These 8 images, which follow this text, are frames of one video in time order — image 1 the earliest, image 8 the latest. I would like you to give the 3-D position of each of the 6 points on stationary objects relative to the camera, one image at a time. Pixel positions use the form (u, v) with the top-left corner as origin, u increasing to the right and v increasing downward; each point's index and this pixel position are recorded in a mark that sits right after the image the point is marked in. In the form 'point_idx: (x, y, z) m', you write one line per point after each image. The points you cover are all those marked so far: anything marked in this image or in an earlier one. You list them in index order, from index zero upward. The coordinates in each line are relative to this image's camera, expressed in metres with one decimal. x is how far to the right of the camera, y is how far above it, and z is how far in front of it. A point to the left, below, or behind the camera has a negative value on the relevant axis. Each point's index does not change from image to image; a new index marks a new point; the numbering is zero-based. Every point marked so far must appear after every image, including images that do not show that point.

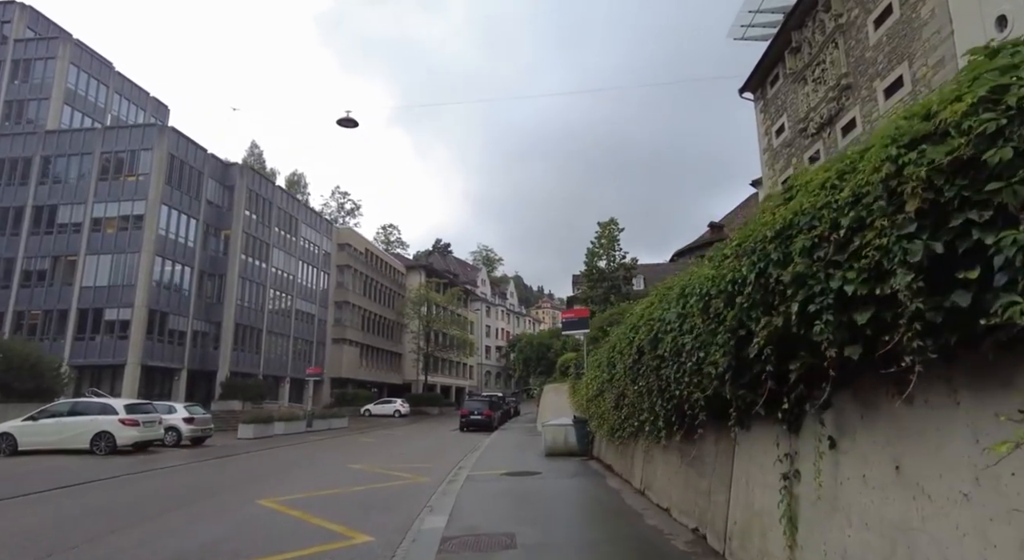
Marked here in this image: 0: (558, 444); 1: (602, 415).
0: (+1.0, -3.6, +12.7) m
1: (+1.5, -2.2, +9.4) m
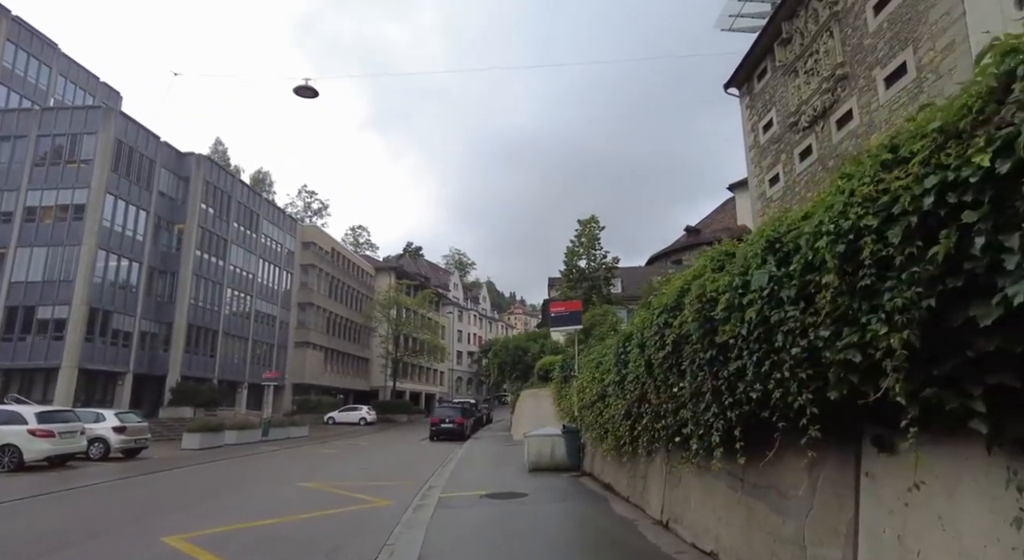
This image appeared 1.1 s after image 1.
0: (+0.6, -3.4, +11.1) m
1: (+1.2, -2.0, +7.9) m
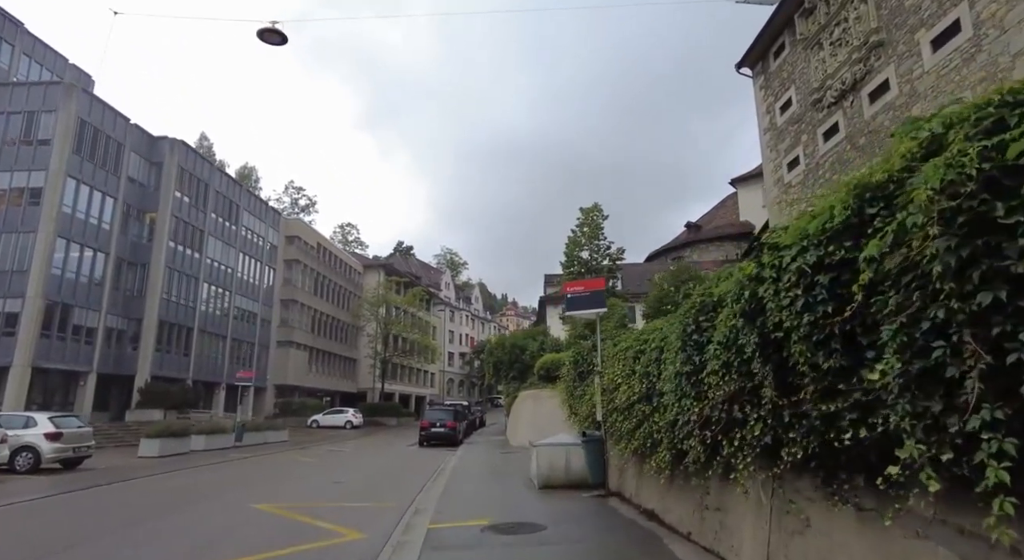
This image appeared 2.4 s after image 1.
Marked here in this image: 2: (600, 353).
0: (+0.7, -3.0, +9.1) m
1: (+1.4, -1.5, +5.9) m
2: (+1.3, -1.1, +8.8) m
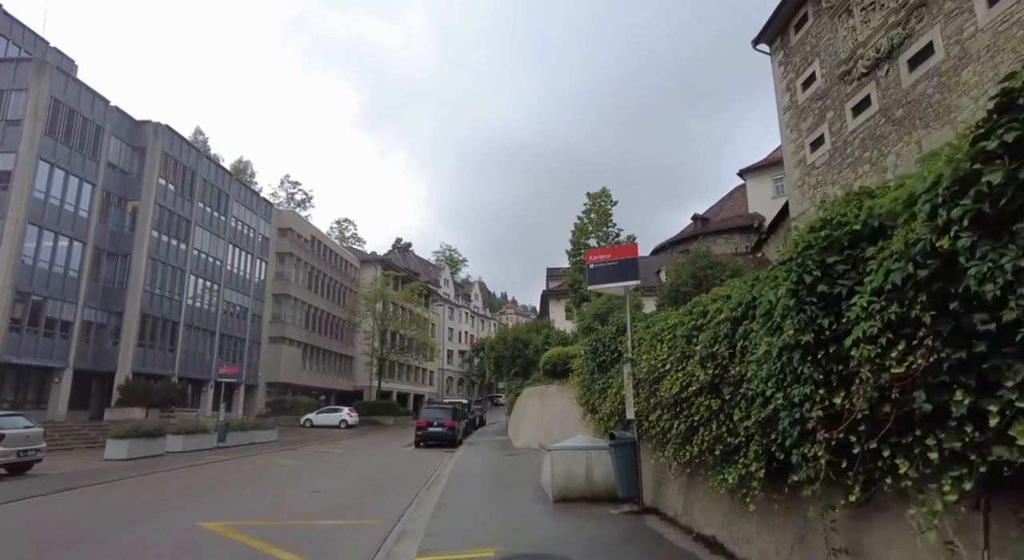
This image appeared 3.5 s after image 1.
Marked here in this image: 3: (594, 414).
0: (+0.8, -2.6, +7.5) m
1: (+1.5, -1.1, +4.2) m
2: (+1.5, -0.7, +7.1) m
3: (+1.3, -2.1, +9.2) m
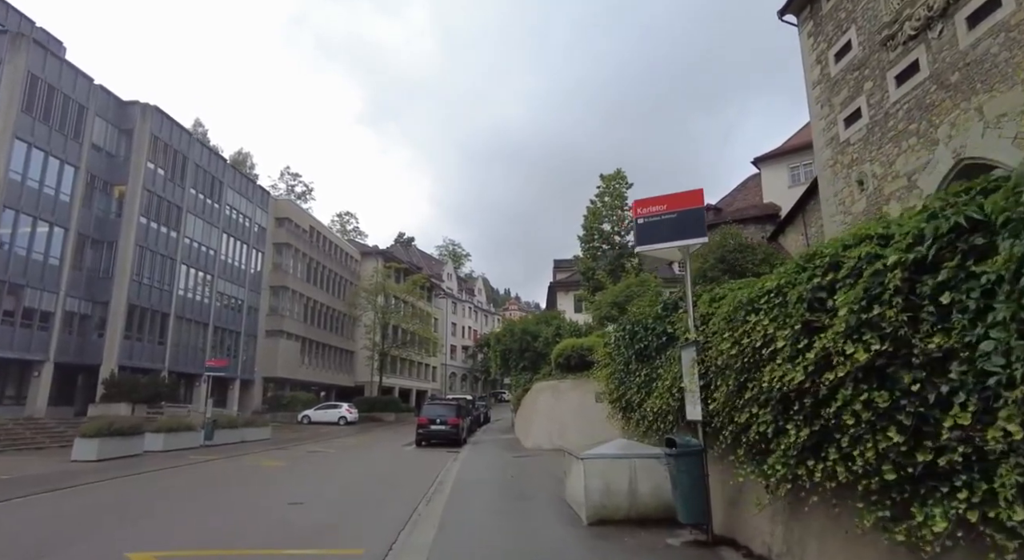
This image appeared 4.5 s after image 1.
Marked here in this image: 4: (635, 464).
0: (+1.0, -2.2, +5.8) m
1: (+1.7, -0.8, +2.6) m
2: (+1.7, -0.3, +5.5) m
3: (+1.6, -1.7, +7.6) m
4: (+1.3, -1.9, +6.0) m
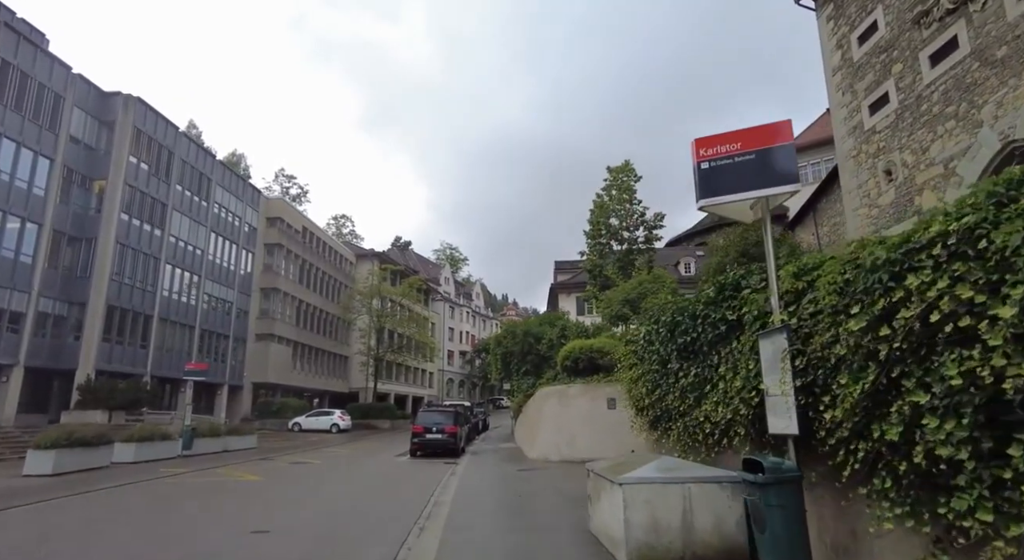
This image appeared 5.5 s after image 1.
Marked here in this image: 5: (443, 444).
0: (+1.2, -2.0, +4.4) m
1: (+1.9, -0.5, +1.2) m
2: (+1.8, -0.1, +4.1) m
3: (+1.7, -1.5, +6.1) m
4: (+1.4, -1.6, +4.5) m
5: (-2.3, -5.6, +19.6) m
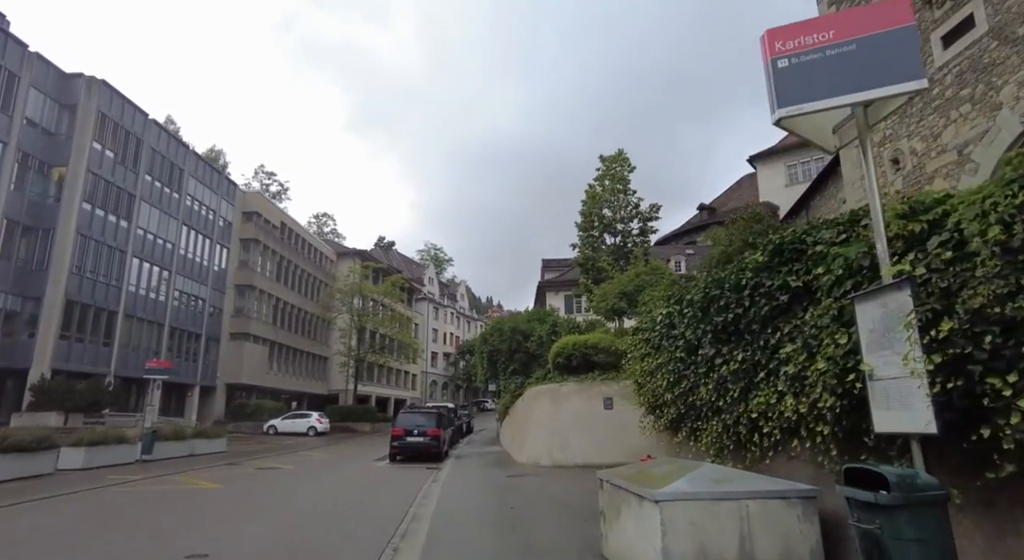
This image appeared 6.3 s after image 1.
0: (+1.2, -1.7, +3.2) m
1: (+2.0, -0.2, 0.0) m
2: (+1.8, +0.2, +2.9) m
3: (+1.7, -1.2, +5.0) m
4: (+1.4, -1.3, +3.4) m
5: (-2.8, -5.3, +18.4) m
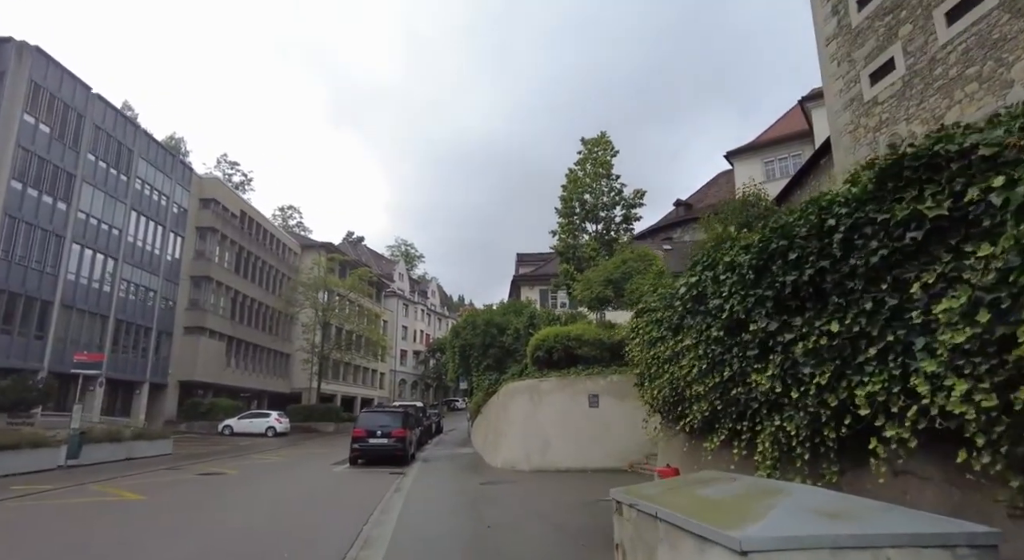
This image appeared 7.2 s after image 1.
0: (+1.2, -1.3, +1.9) m
1: (+2.1, +0.2, -1.3) m
2: (+1.9, +0.6, +1.6) m
3: (+1.6, -0.9, +3.6) m
4: (+1.4, -1.0, +2.0) m
5: (-3.6, -4.9, +16.8) m
